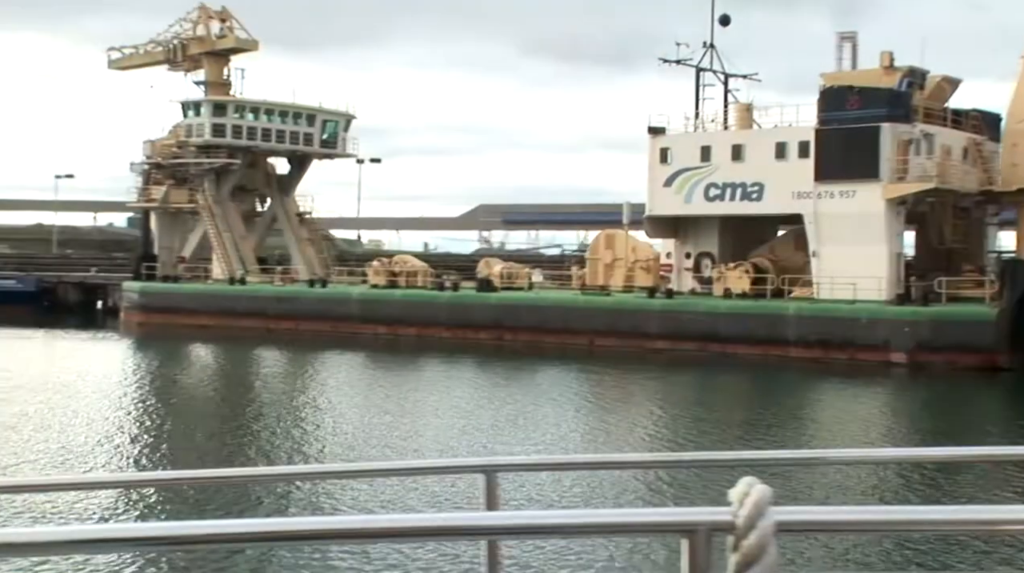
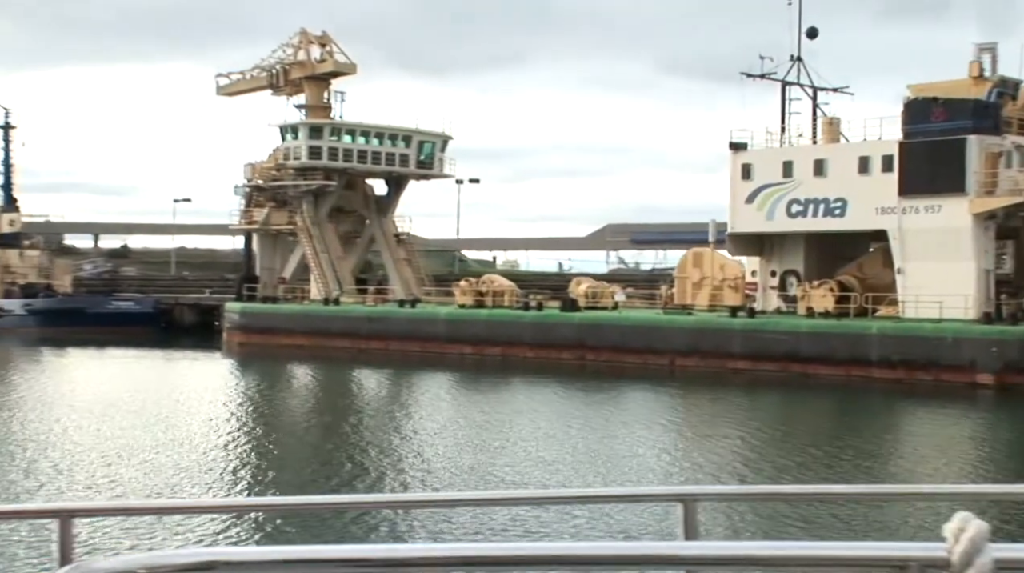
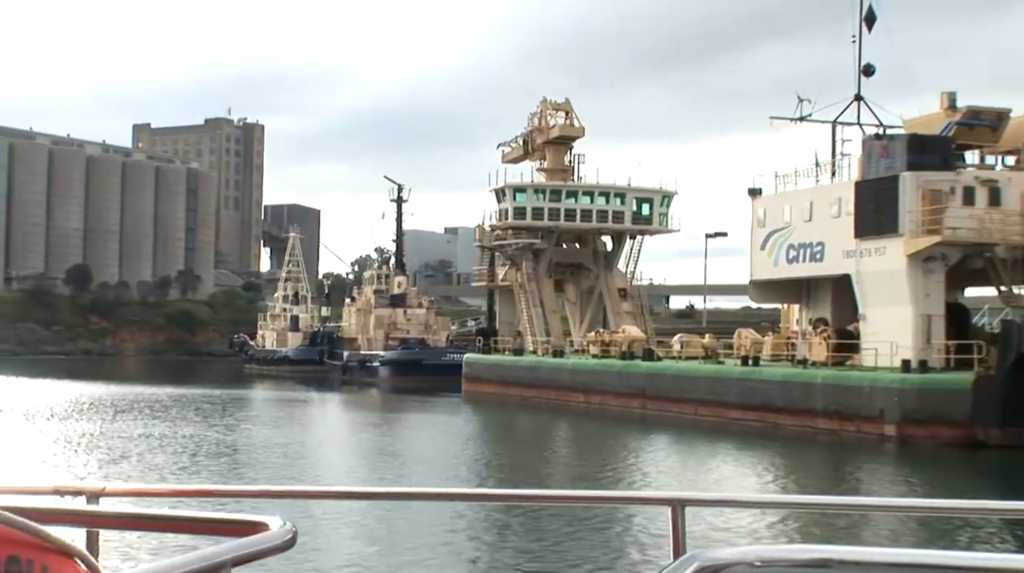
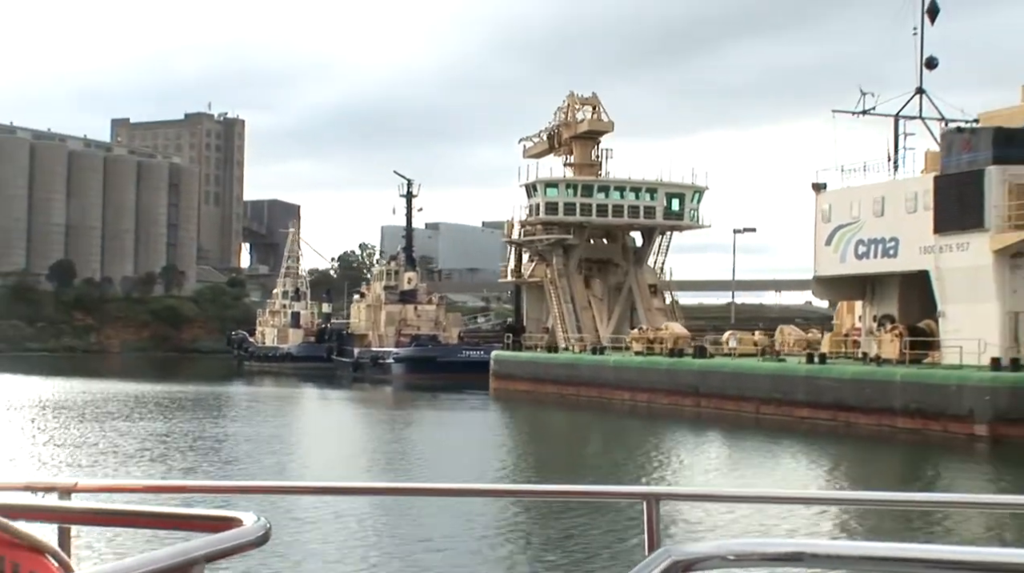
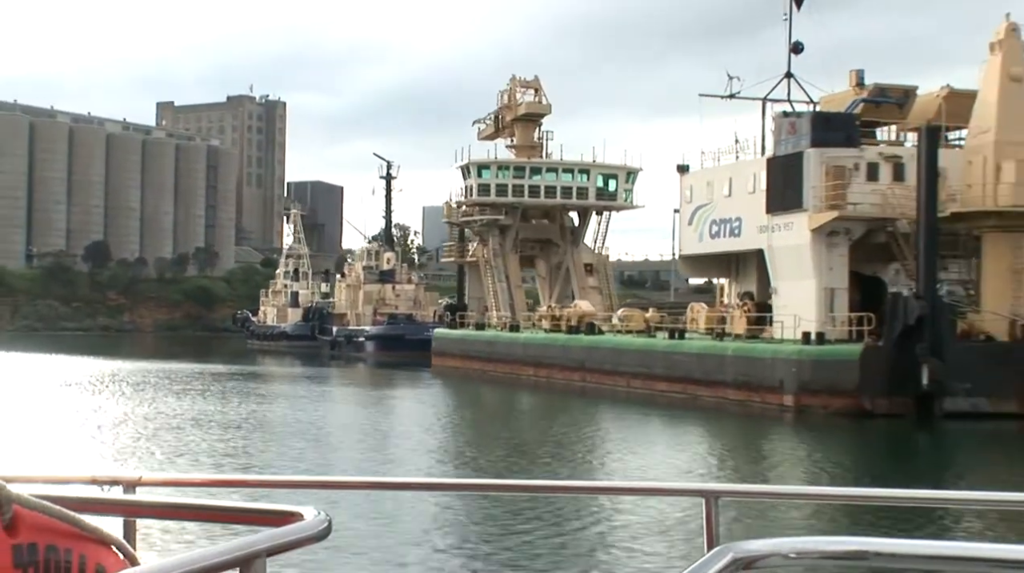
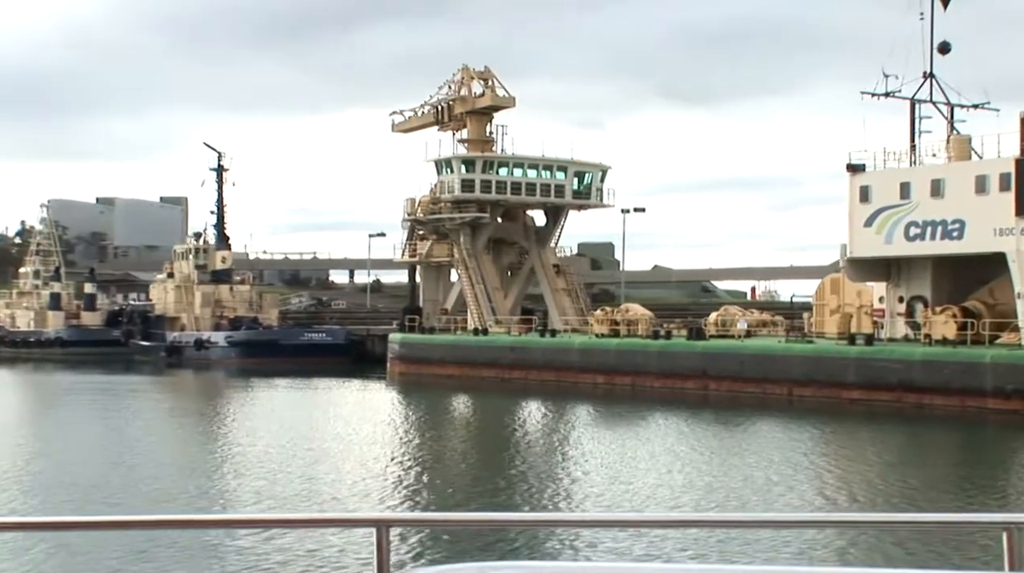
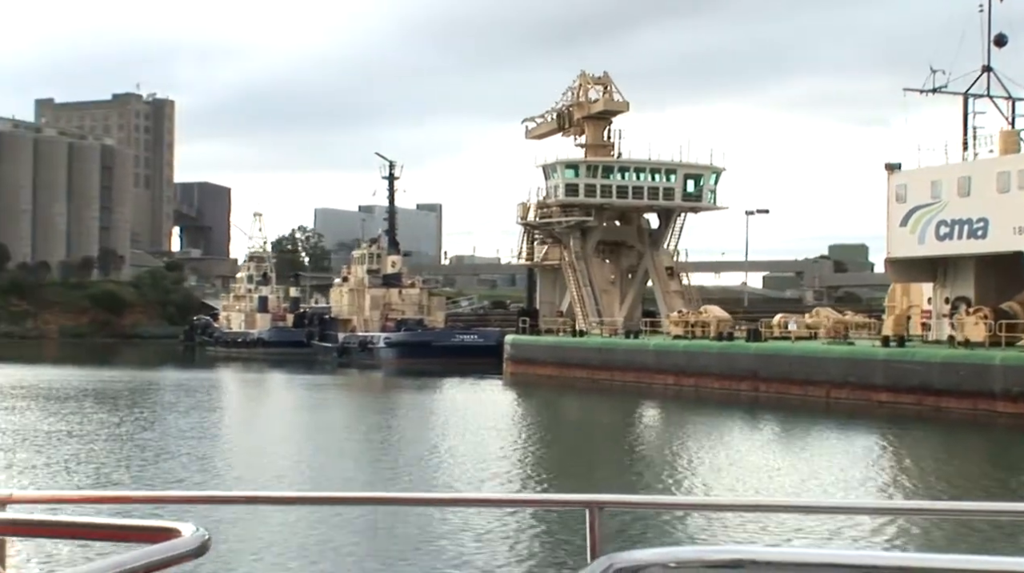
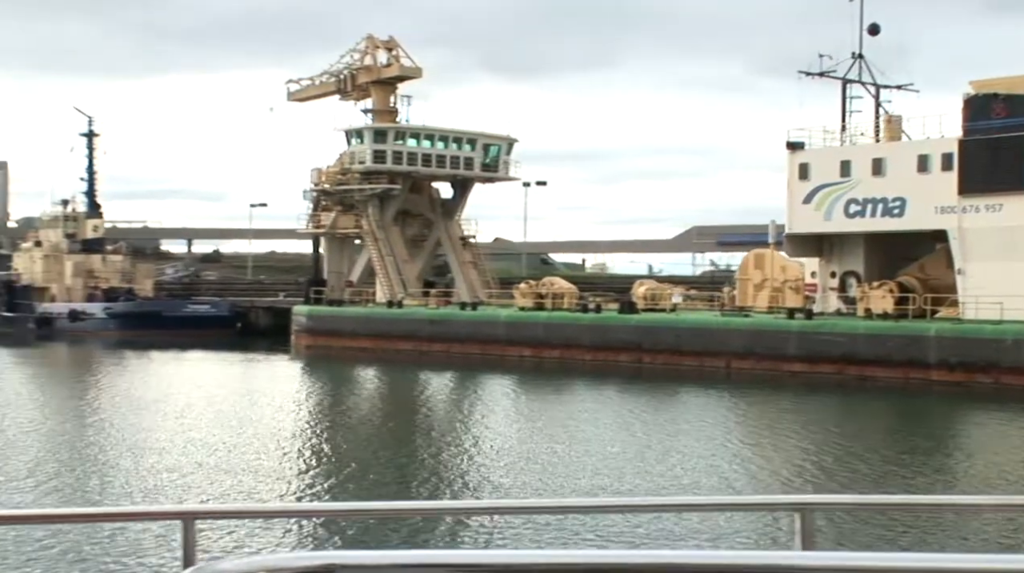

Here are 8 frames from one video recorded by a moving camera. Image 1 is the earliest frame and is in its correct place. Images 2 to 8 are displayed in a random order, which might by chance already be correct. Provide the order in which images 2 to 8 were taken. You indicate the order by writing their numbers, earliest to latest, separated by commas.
2, 8, 6, 7, 4, 3, 5
